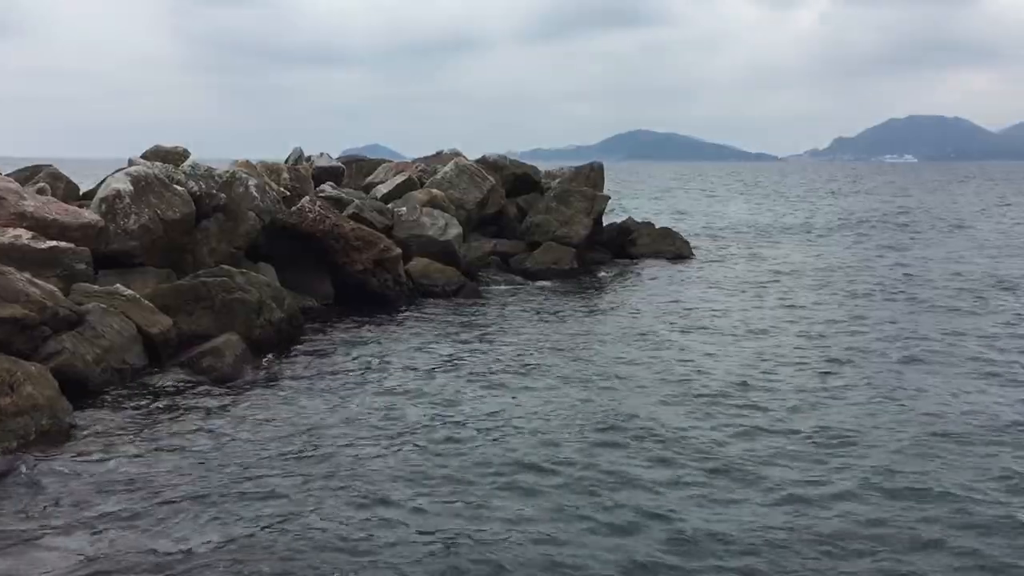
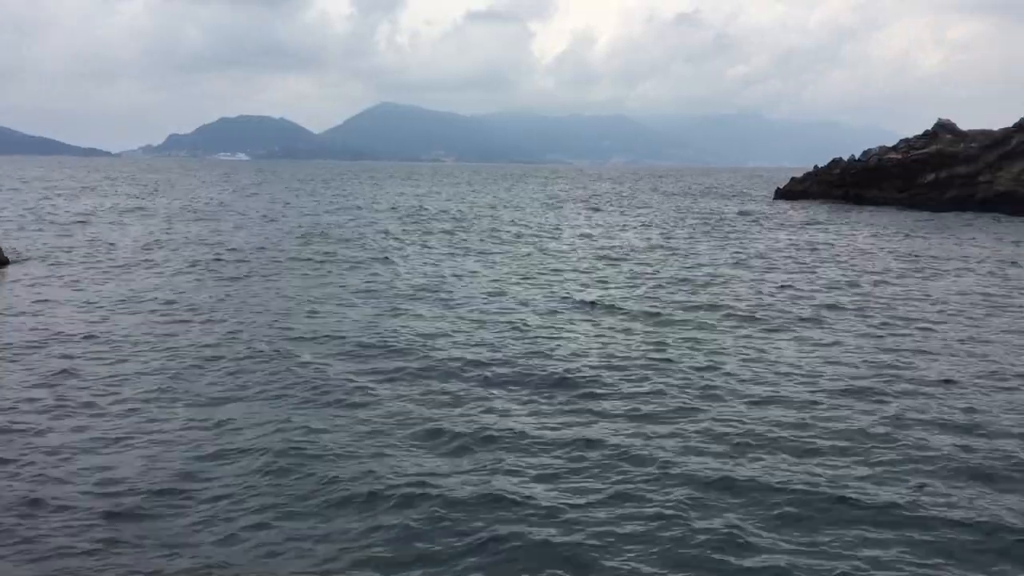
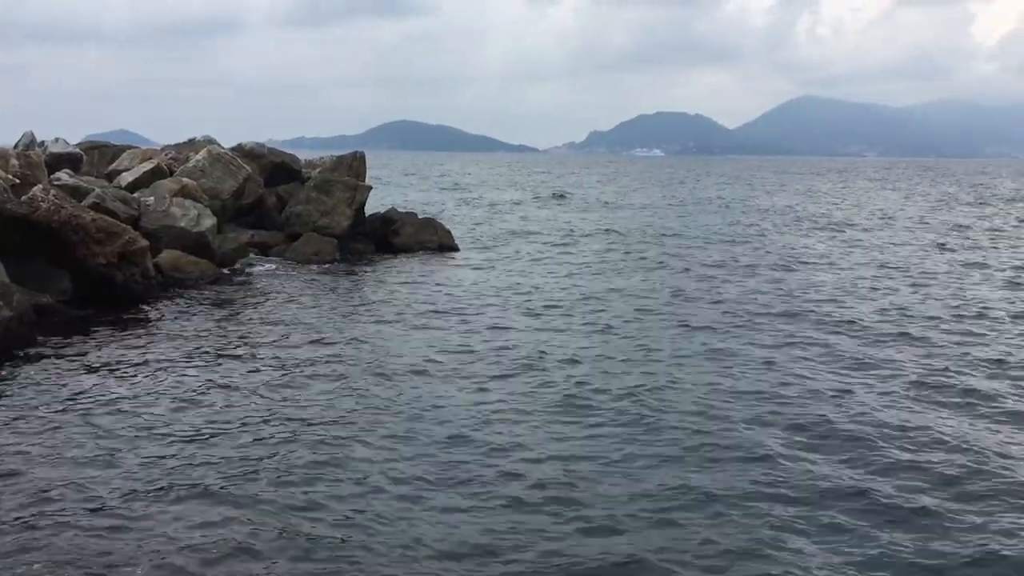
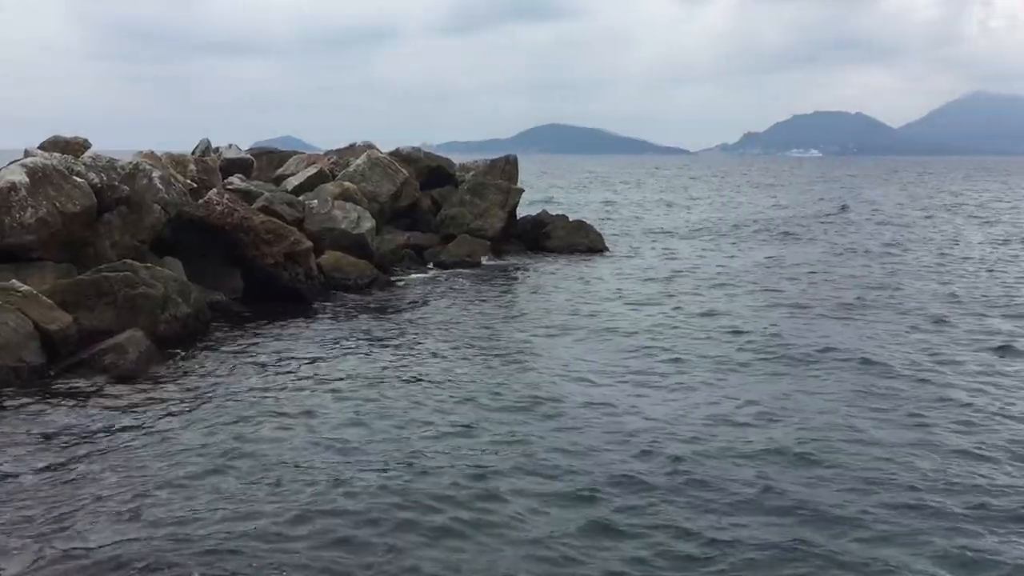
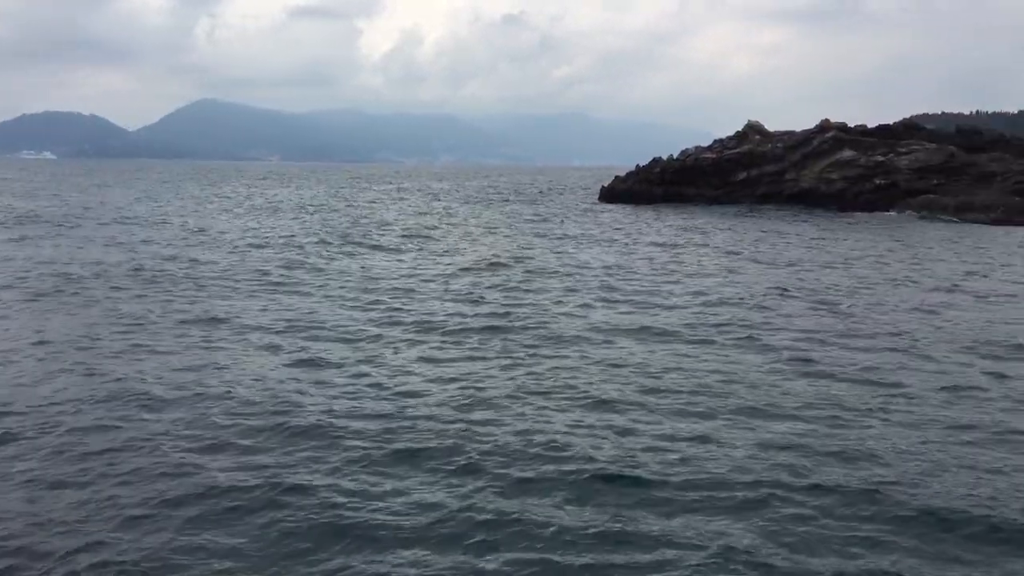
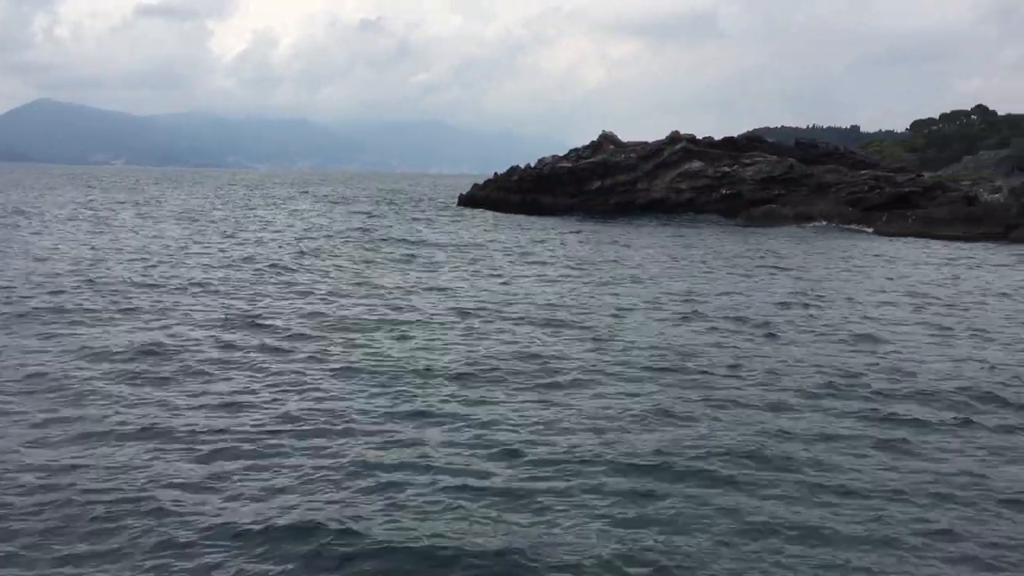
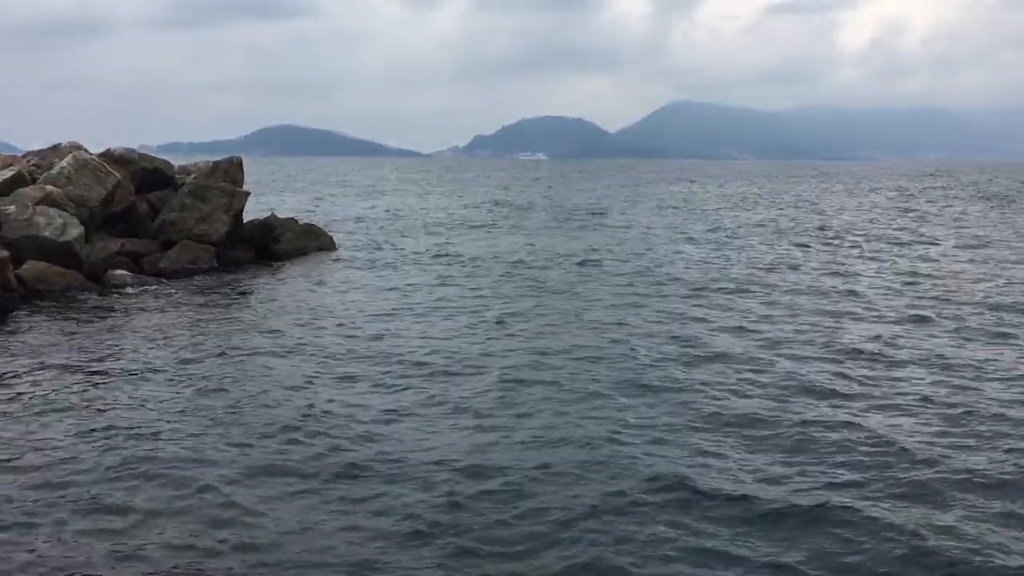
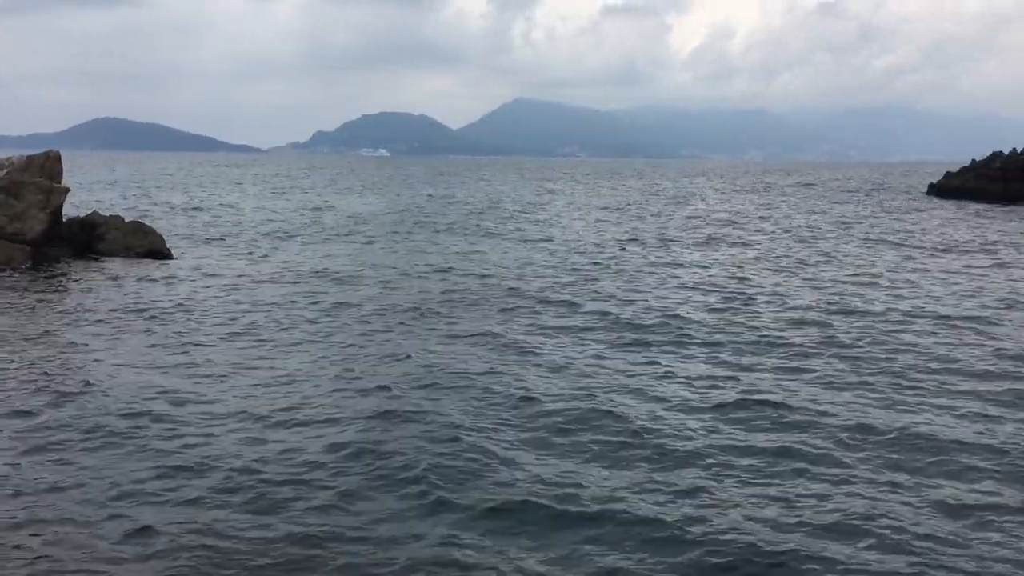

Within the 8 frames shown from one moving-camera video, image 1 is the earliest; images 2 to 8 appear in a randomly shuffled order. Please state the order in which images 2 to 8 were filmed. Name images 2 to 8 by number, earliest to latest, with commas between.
4, 3, 7, 8, 2, 5, 6
